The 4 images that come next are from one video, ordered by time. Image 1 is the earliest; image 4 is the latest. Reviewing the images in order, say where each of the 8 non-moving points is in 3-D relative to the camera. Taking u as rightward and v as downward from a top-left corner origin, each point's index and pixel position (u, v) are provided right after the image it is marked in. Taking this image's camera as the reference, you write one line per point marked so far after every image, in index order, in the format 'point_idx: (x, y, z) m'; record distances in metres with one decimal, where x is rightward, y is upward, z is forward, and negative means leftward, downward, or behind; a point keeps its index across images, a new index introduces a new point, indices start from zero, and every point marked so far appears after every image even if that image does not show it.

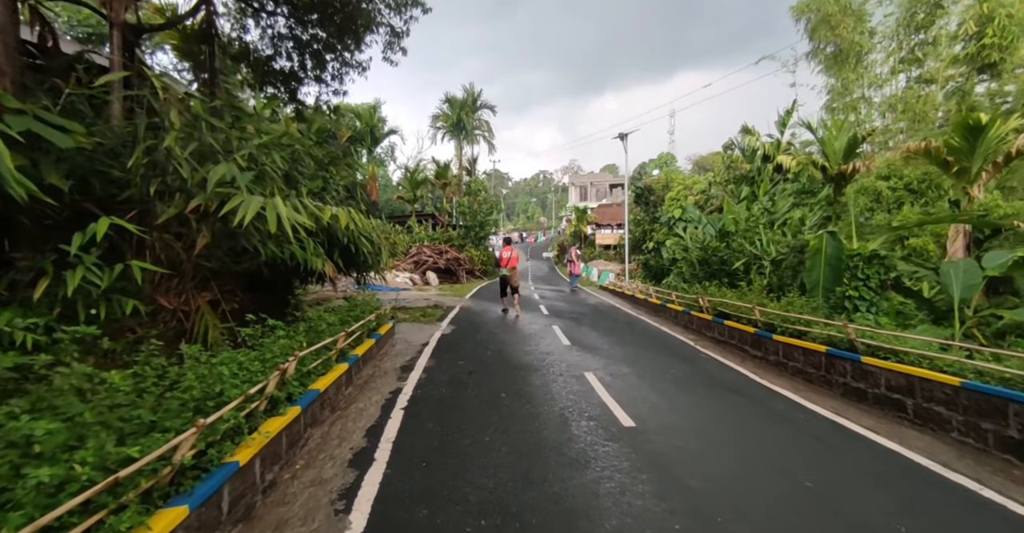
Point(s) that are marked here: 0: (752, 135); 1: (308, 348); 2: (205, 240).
0: (+9.6, +5.2, +18.8) m
1: (-2.1, -0.8, +4.9) m
2: (-3.1, +0.3, +4.8) m
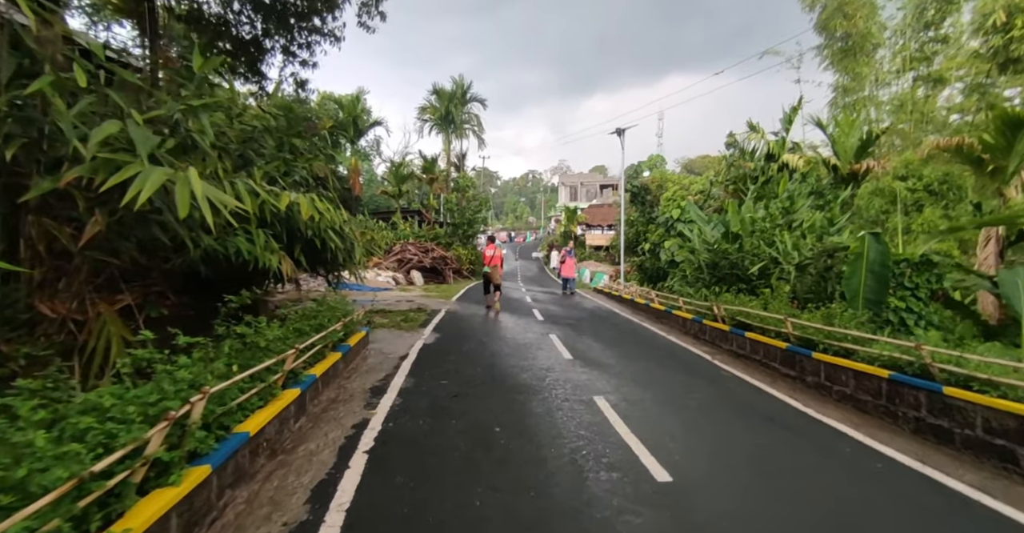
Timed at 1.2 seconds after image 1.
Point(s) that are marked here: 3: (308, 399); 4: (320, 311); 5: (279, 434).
0: (+9.3, +5.1, +17.9) m
1: (-2.1, -0.8, +3.7) m
2: (-3.1, +0.3, +3.6) m
3: (-2.1, -1.3, +4.9) m
4: (-3.0, -0.7, +7.4) m
5: (-2.0, -1.4, +4.0) m
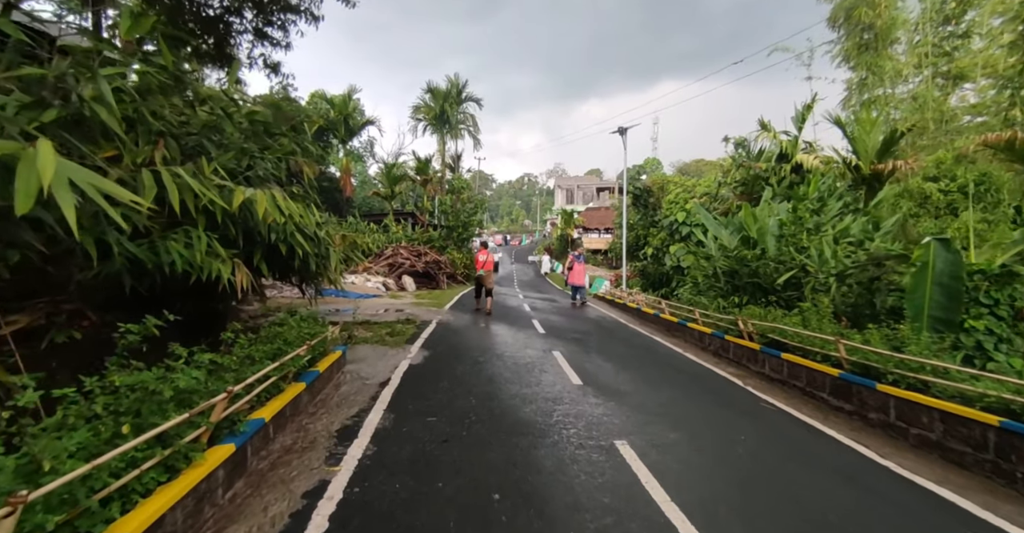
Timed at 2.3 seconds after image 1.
0: (+9.2, +4.9, +17.0) m
1: (-2.1, -0.9, +2.5) m
2: (-3.1, +0.2, +2.5) m
3: (-2.1, -1.5, +3.8) m
4: (-3.0, -0.8, +6.3) m
5: (-1.9, -1.5, +2.9) m
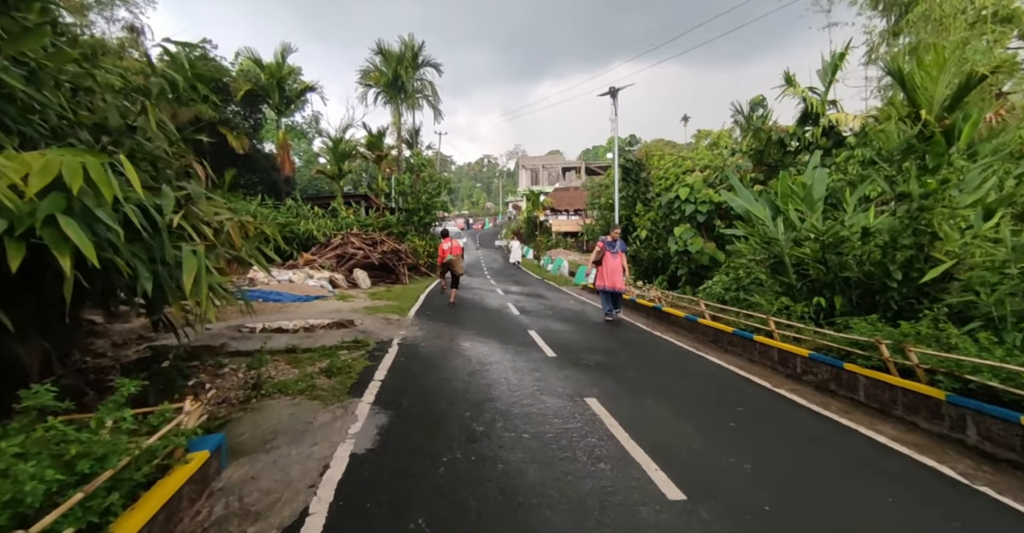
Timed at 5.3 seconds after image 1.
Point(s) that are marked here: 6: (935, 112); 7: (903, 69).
0: (+8.5, +5.4, +14.2) m
1: (-1.5, -1.2, -0.9) m
2: (-2.5, -0.1, -1.1) m
3: (-1.5, -1.7, +0.3) m
4: (-2.7, -1.0, +2.8) m
5: (-1.4, -1.8, -0.5) m
6: (+8.4, +3.1, +9.6) m
7: (+9.0, +4.4, +10.6) m
